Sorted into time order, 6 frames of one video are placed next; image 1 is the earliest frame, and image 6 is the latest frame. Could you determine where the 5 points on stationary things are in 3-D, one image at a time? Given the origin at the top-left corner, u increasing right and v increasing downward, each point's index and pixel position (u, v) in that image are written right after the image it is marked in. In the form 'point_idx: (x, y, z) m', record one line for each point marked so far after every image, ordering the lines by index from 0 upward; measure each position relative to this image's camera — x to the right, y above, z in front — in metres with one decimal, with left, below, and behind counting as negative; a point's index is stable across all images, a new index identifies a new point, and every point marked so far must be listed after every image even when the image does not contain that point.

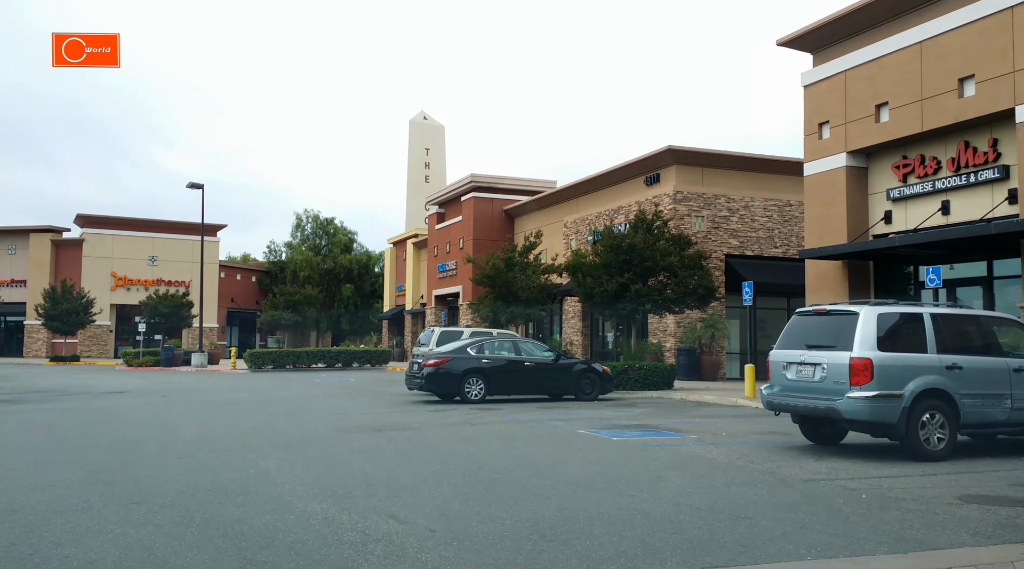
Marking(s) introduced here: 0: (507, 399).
0: (-0.1, -2.7, +19.7) m
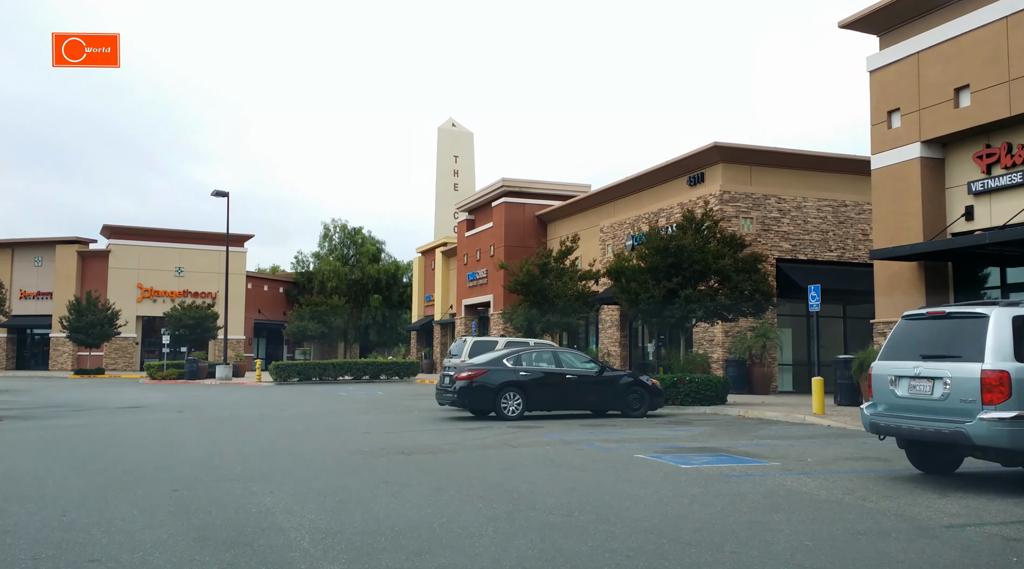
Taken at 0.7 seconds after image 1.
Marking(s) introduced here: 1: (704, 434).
0: (+0.7, -2.8, +18.0) m
1: (+3.3, -2.5, +14.4) m
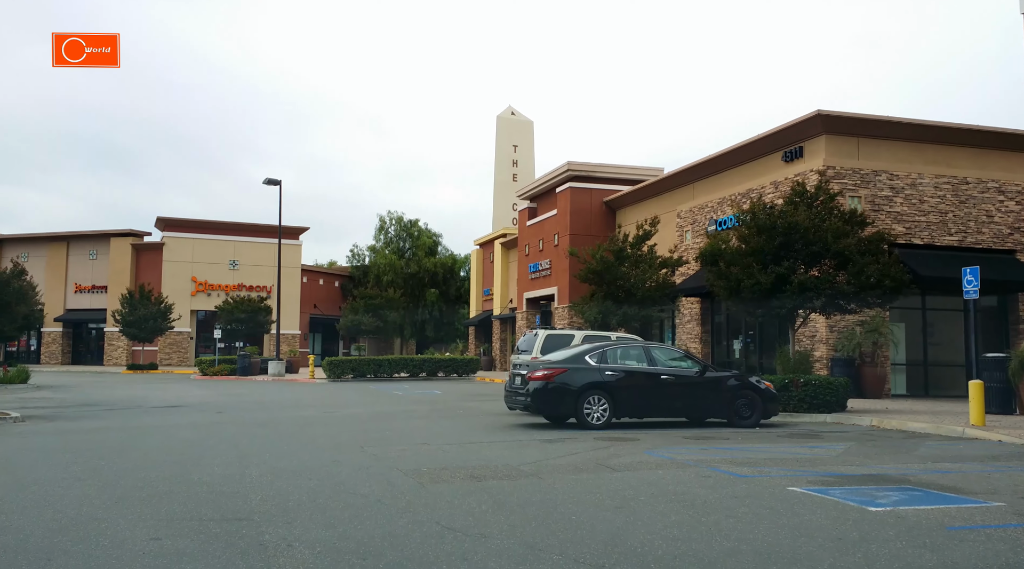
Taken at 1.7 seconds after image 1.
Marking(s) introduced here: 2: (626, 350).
0: (+2.2, -2.5, +15.0) m
1: (+4.5, -2.2, +11.3) m
2: (+2.0, -1.1, +14.7) m
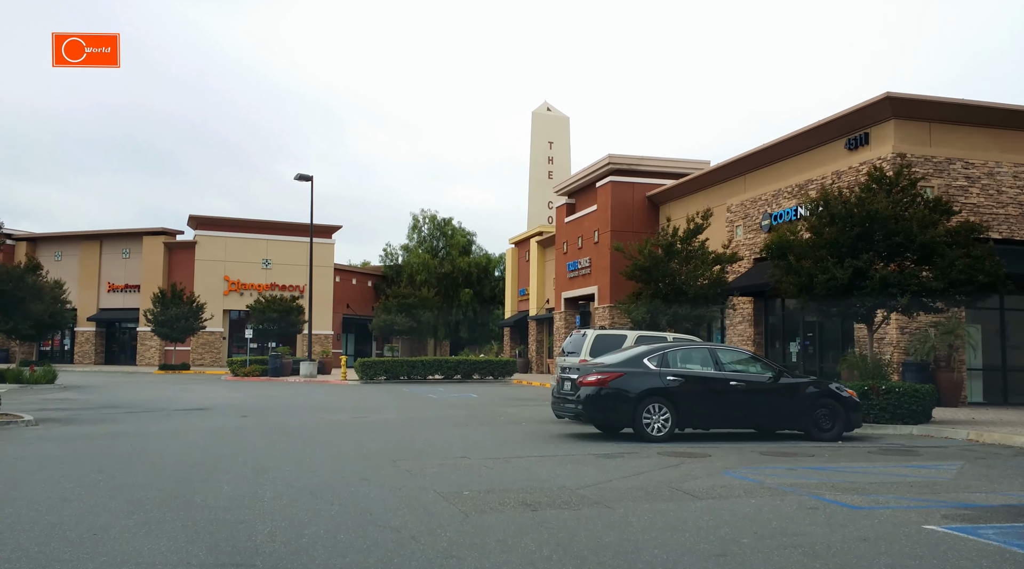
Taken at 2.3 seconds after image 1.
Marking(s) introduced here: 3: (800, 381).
0: (+3.0, -2.4, +13.4) m
1: (+5.1, -2.1, +9.6) m
2: (+2.8, -1.0, +13.1) m
3: (+4.5, -1.5, +13.2) m
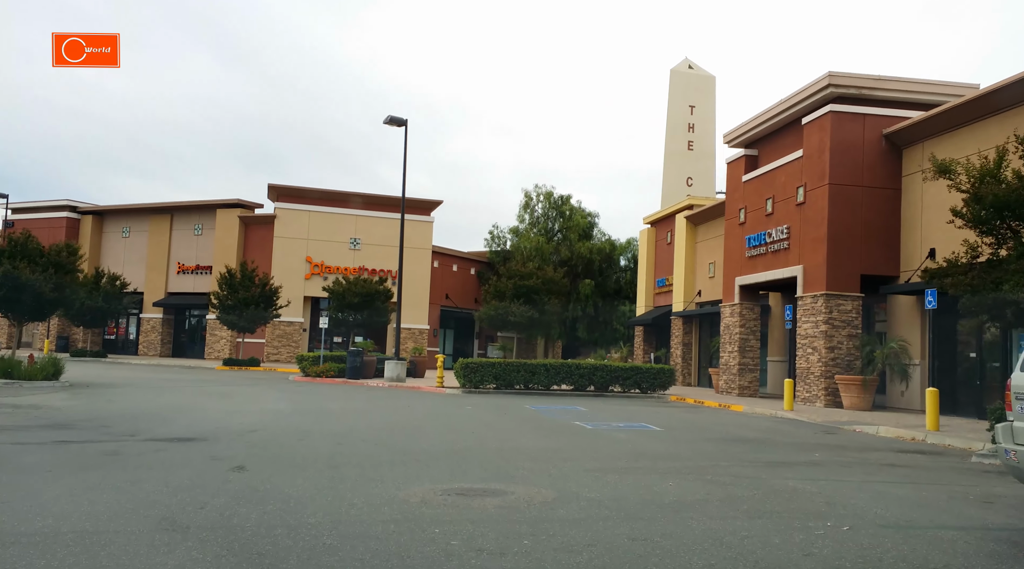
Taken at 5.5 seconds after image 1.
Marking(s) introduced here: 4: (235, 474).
0: (+5.3, -1.6, +2.4) m
1: (+7.0, -1.4, -1.6) m
2: (+5.1, -0.3, +2.2) m
3: (+6.8, -0.8, +2.1) m
4: (-3.1, -2.1, +9.2) m
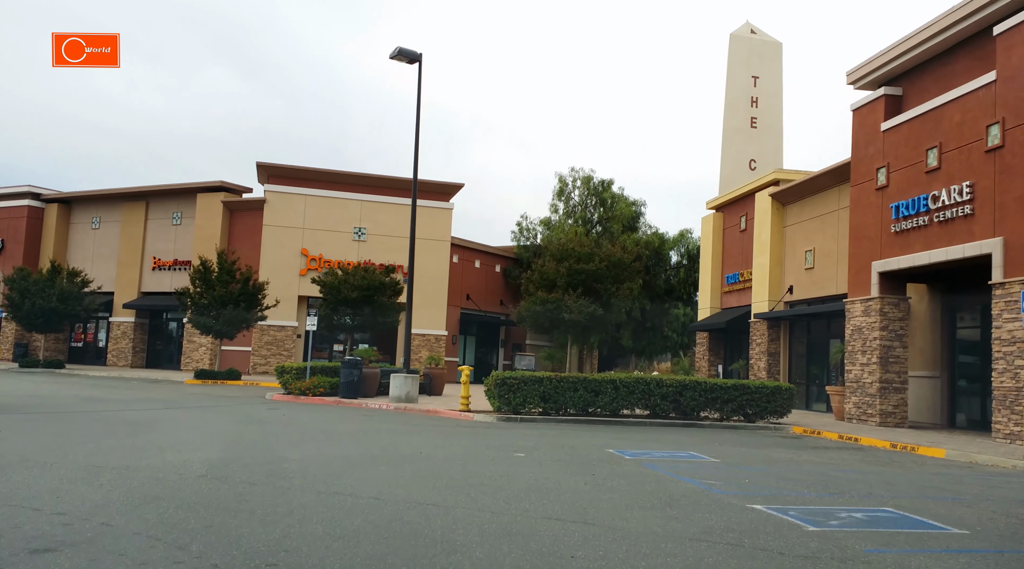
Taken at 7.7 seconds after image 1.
0: (+6.2, -0.9, -5.7) m
1: (+7.8, -0.6, -9.8) m
2: (+6.0, +0.5, -6.0) m
3: (+7.7, -0.1, -6.1) m
4: (-2.1, -1.5, +1.2) m
